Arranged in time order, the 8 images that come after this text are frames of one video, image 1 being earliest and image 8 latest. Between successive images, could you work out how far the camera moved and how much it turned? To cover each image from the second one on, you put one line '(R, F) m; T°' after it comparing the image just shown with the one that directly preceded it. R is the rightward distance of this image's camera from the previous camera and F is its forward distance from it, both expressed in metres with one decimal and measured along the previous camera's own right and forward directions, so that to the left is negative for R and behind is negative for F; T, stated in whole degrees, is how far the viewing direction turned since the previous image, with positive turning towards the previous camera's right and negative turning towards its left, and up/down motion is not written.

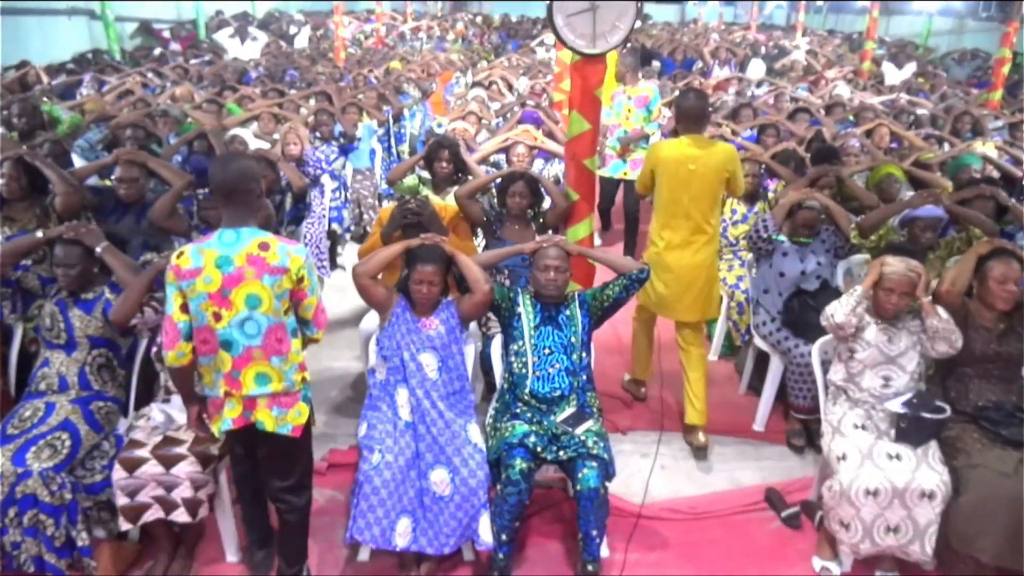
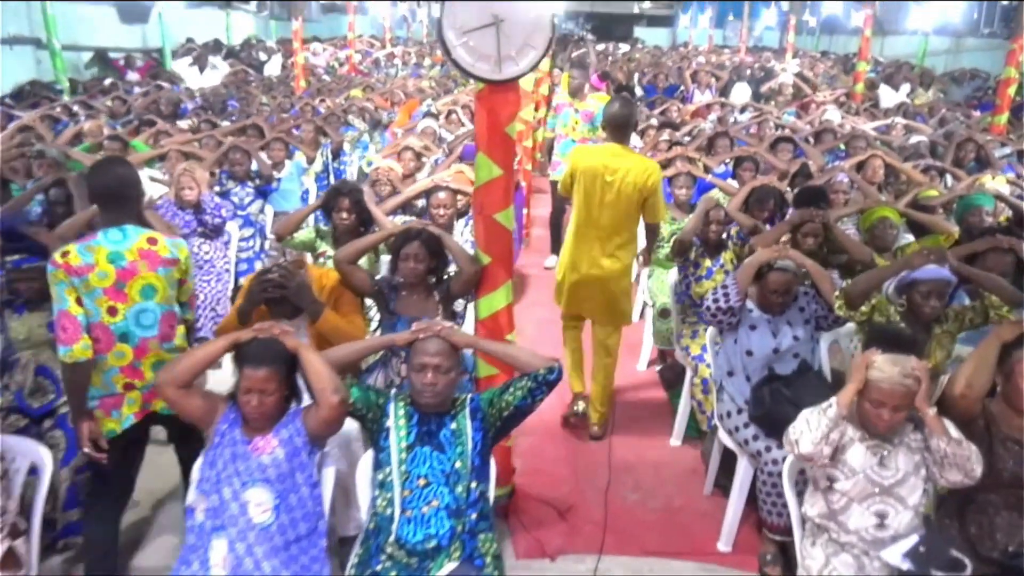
(+0.5, +0.9) m; 0°
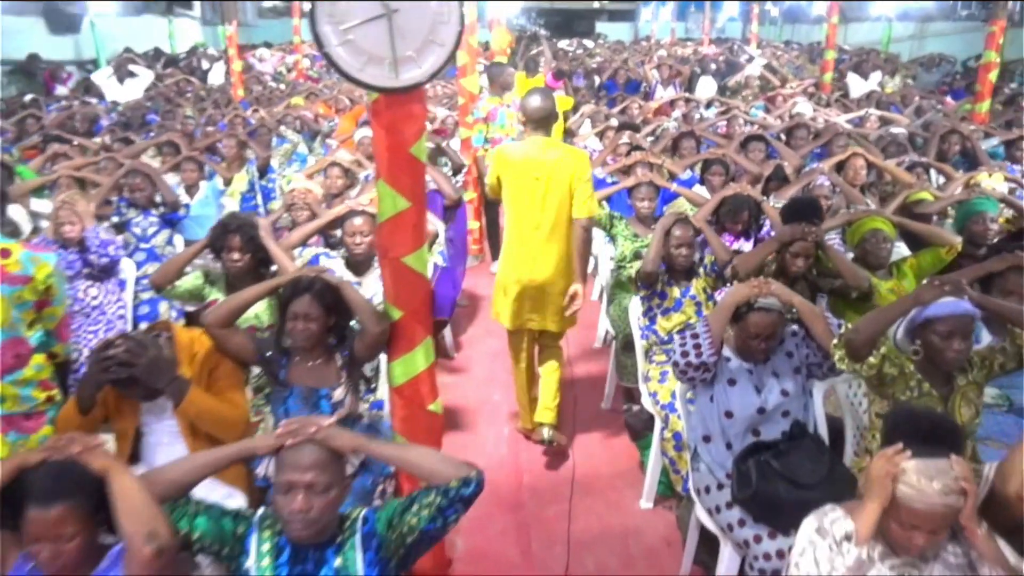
(+0.2, +0.7) m; +2°
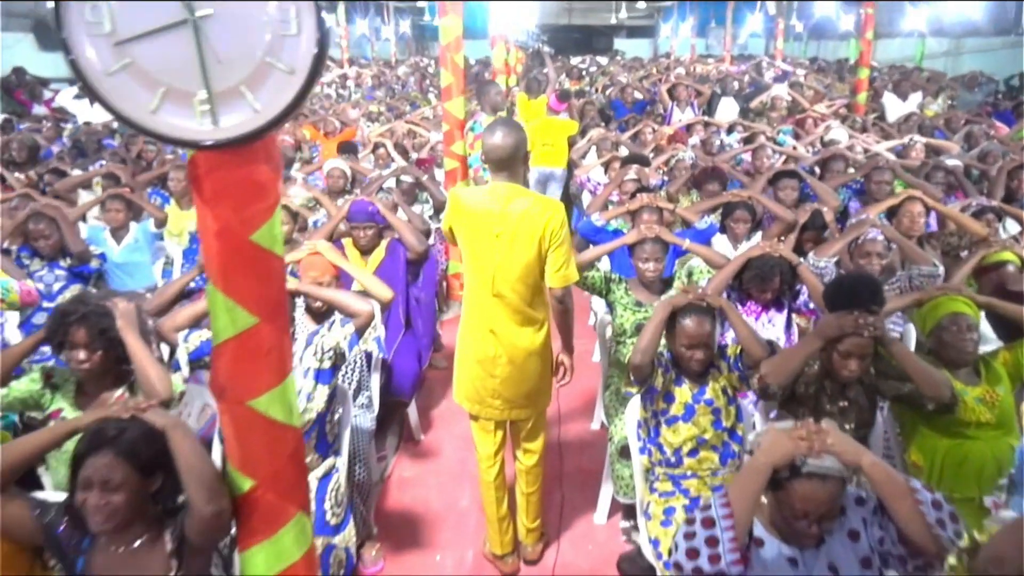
(+0.2, +0.9) m; -1°
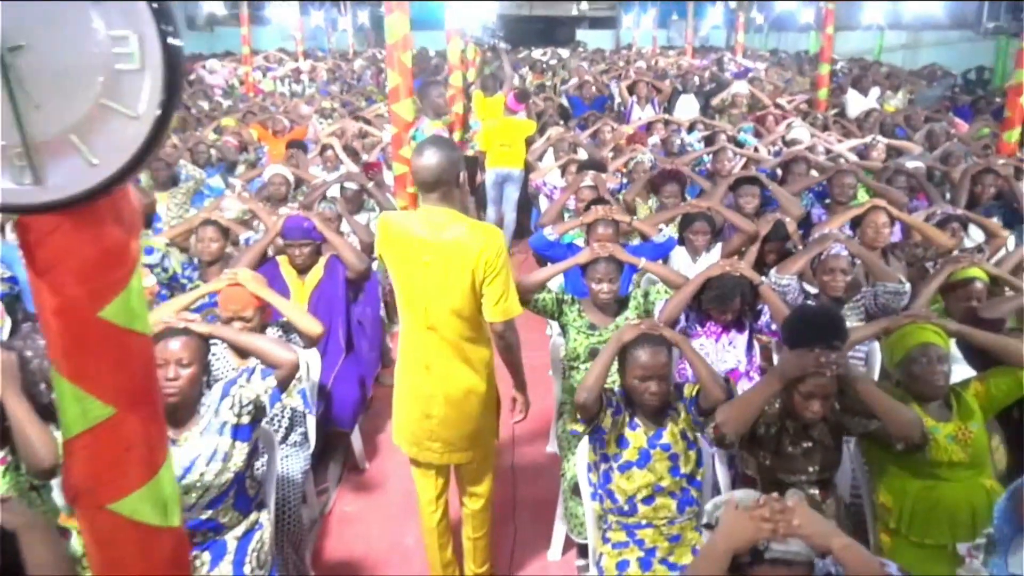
(+0.1, +0.3) m; +2°
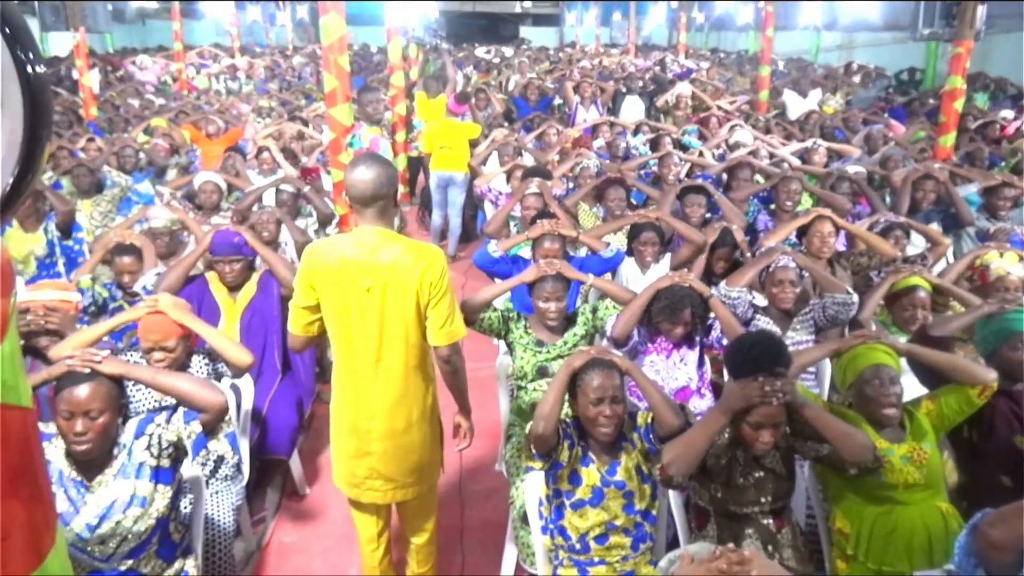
(0.0, +0.1) m; +4°
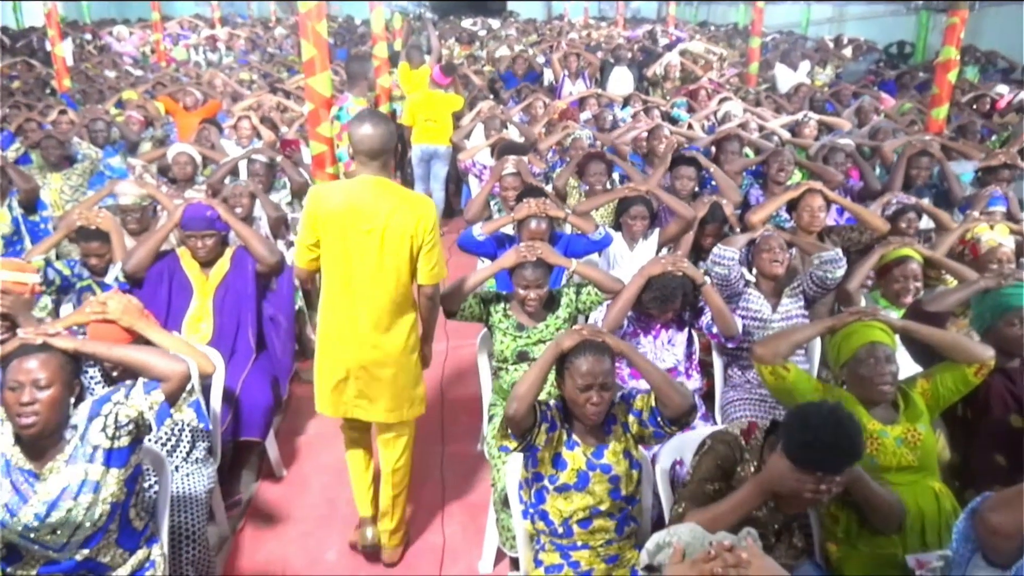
(0.0, +0.1) m; +1°
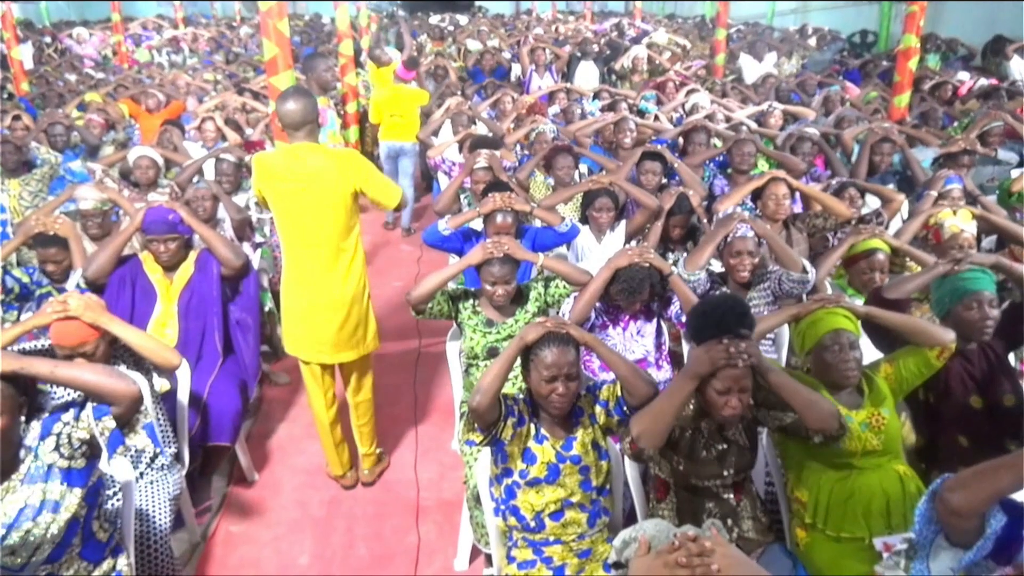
(0.0, 0.0) m; +2°
